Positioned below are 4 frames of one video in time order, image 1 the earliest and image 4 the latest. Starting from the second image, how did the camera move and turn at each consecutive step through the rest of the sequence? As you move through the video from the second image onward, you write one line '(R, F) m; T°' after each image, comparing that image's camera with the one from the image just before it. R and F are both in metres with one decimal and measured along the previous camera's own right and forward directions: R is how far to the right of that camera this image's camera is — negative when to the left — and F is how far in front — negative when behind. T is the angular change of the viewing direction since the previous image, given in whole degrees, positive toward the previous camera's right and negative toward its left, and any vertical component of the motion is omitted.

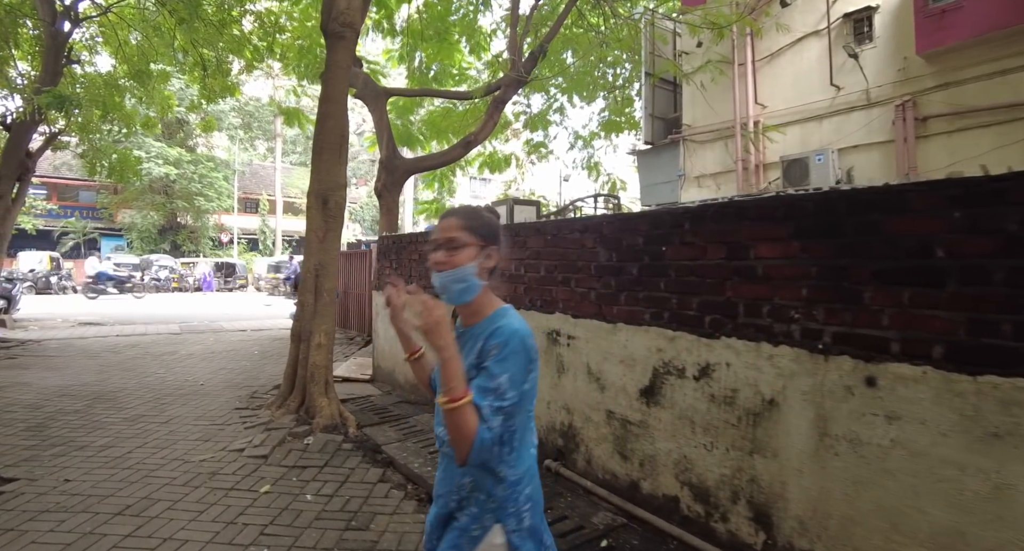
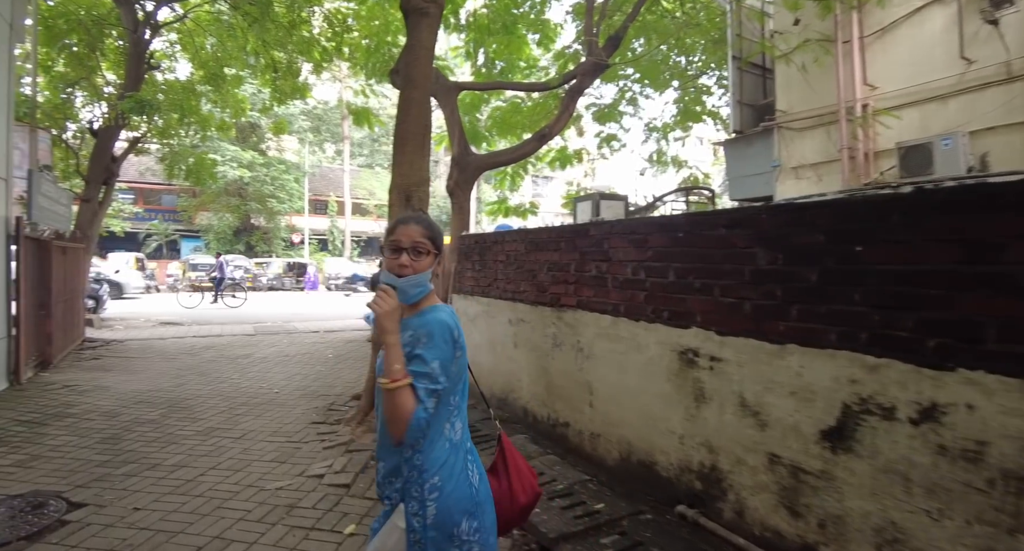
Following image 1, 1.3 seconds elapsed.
(-0.4, +0.6) m; -6°
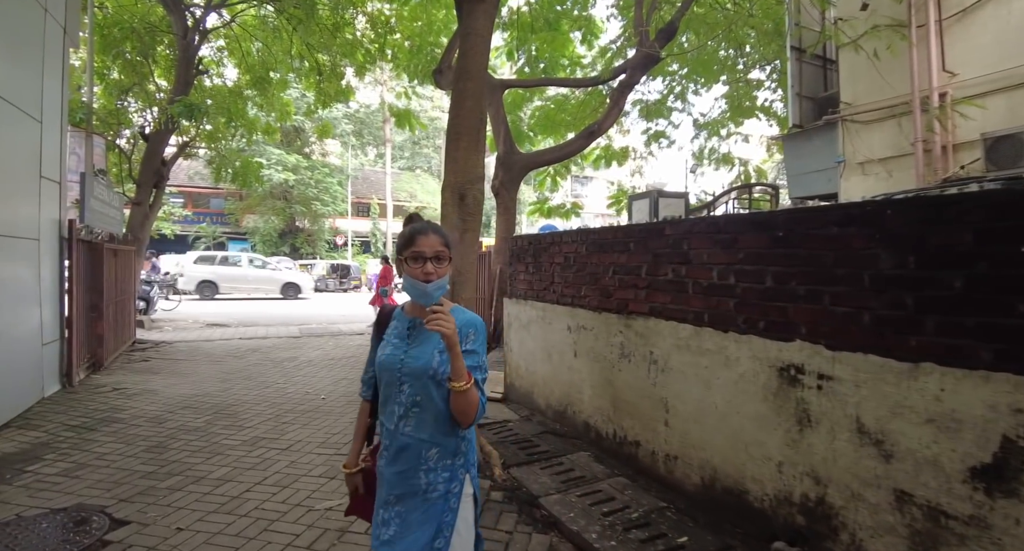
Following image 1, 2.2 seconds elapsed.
(-0.2, +0.3) m; -4°
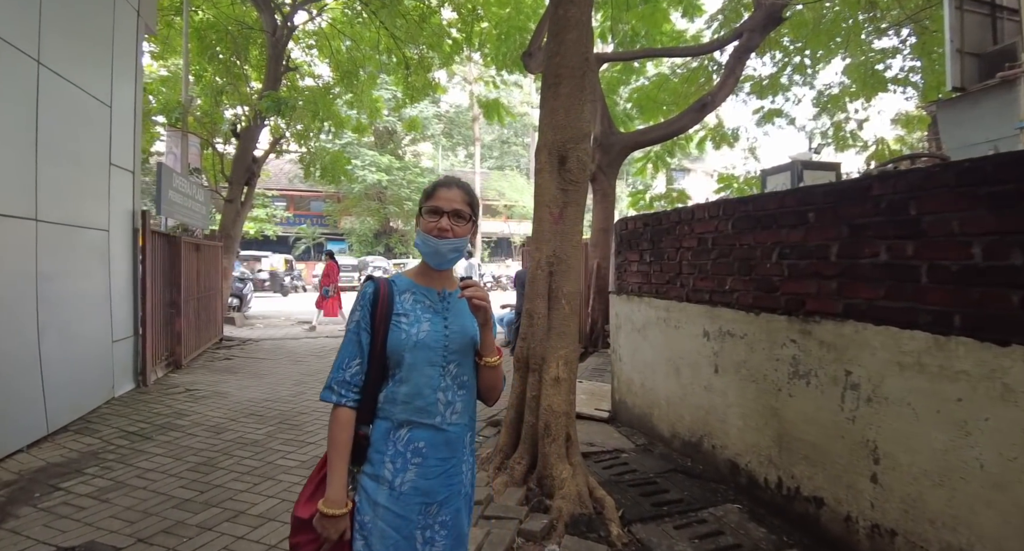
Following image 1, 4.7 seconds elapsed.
(-0.2, +1.0) m; -9°
